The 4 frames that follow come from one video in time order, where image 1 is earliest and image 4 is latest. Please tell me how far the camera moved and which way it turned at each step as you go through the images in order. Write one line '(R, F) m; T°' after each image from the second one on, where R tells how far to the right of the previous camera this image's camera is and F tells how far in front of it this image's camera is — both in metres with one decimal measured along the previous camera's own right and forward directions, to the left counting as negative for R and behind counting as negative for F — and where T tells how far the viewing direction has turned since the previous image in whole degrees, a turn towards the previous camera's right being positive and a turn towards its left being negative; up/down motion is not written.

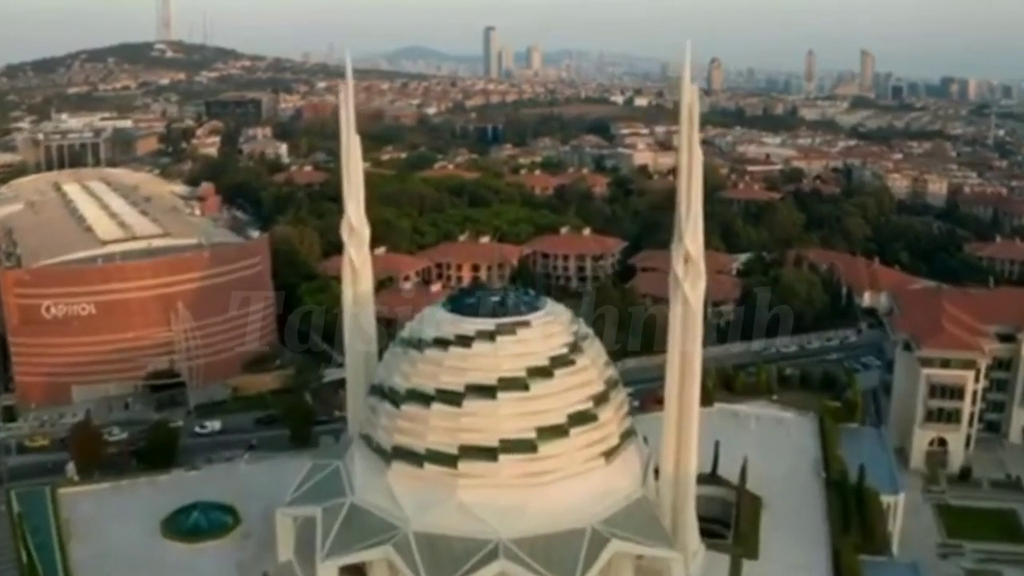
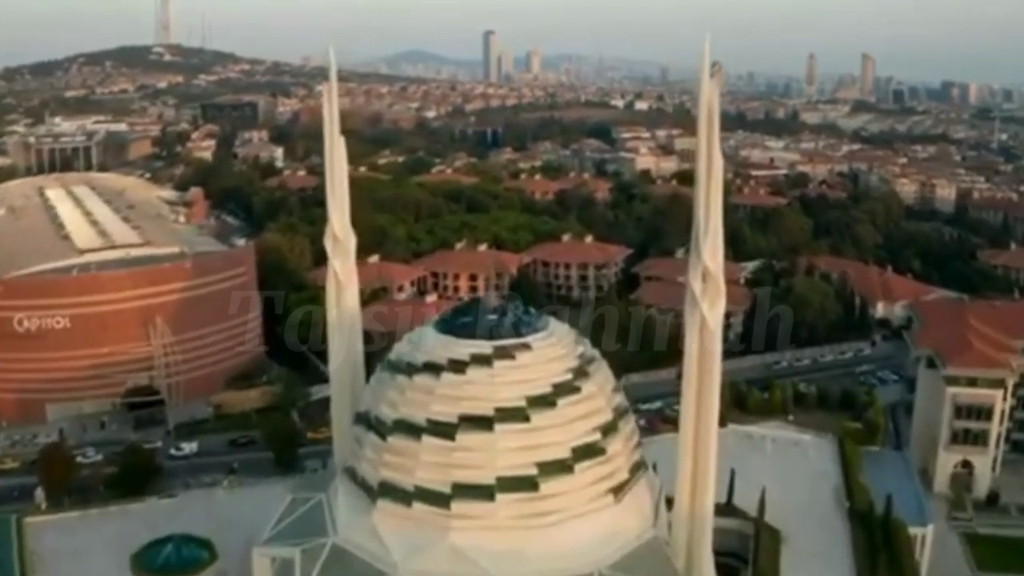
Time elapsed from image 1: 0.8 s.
(0.0, +1.5) m; 0°
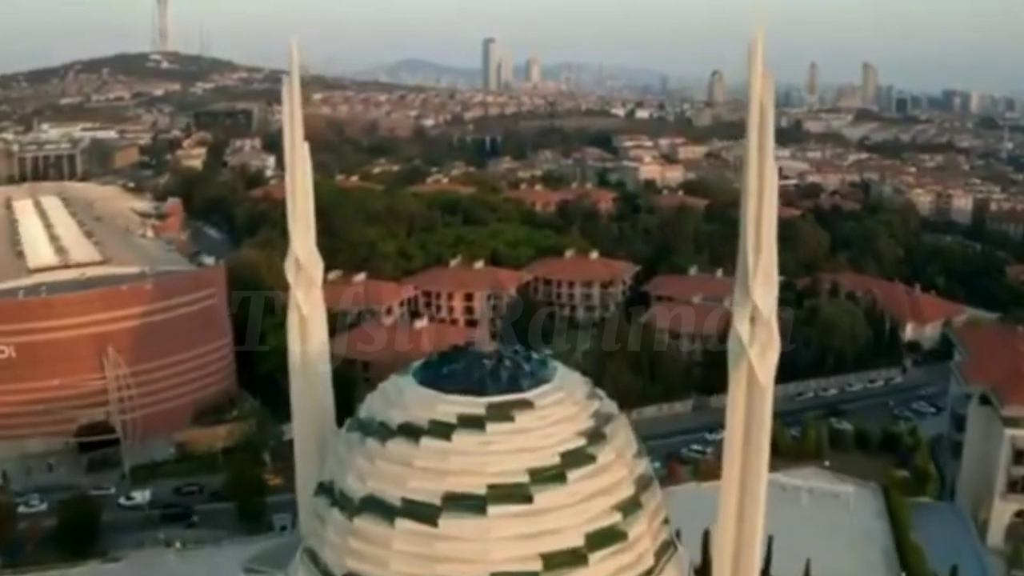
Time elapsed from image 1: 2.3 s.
(0.0, +2.8) m; 0°
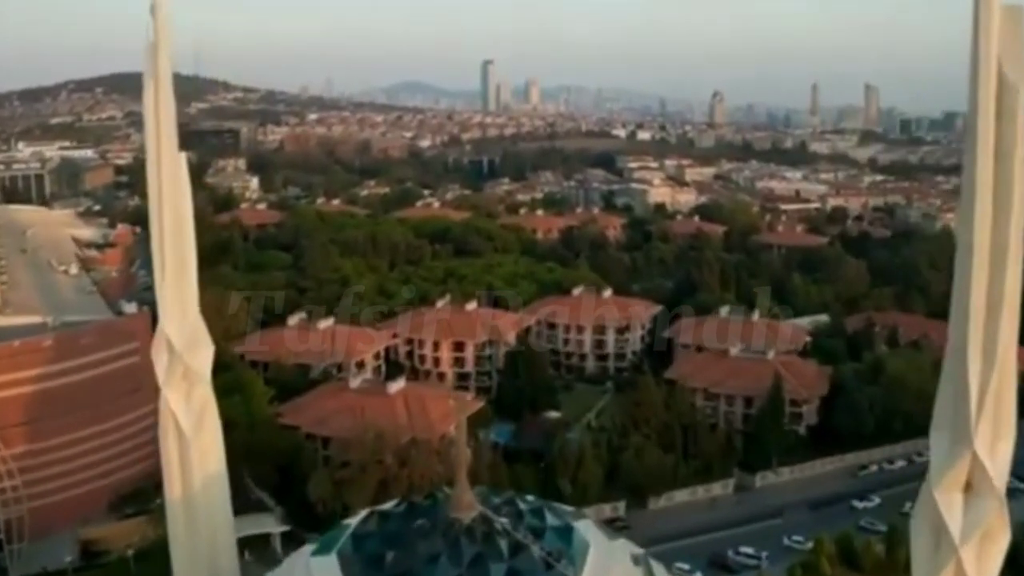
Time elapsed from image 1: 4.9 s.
(0.0, +5.0) m; 0°
